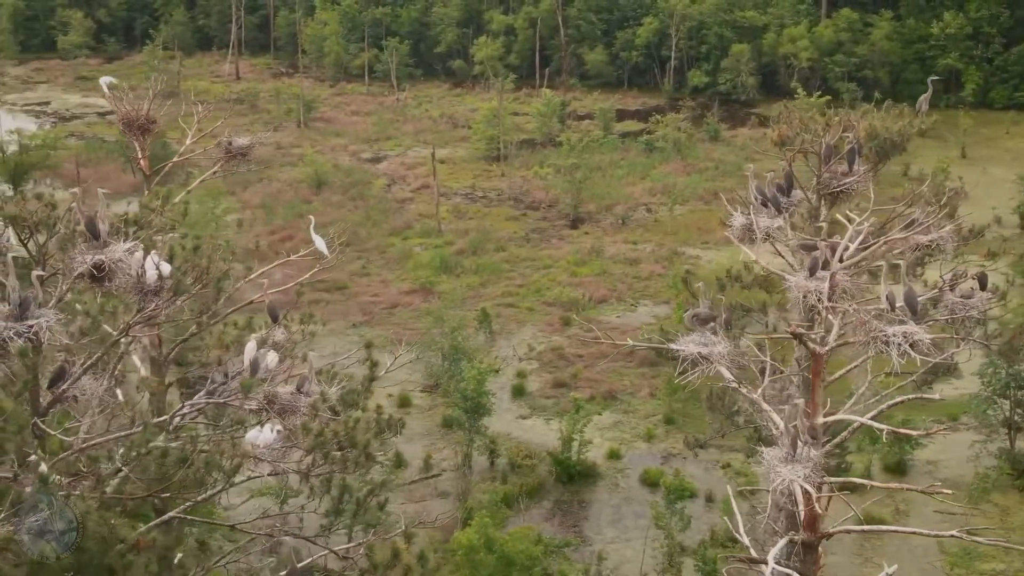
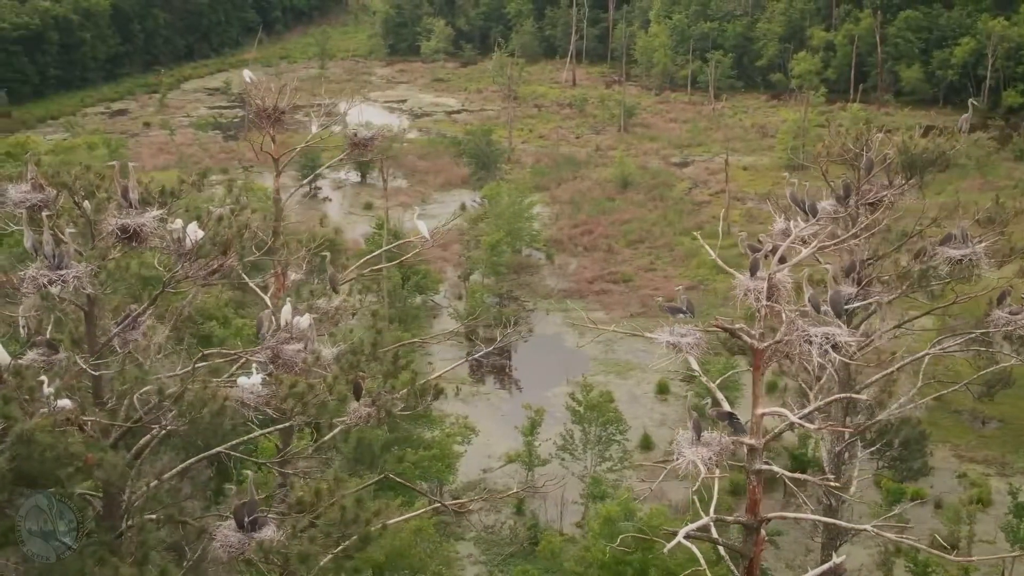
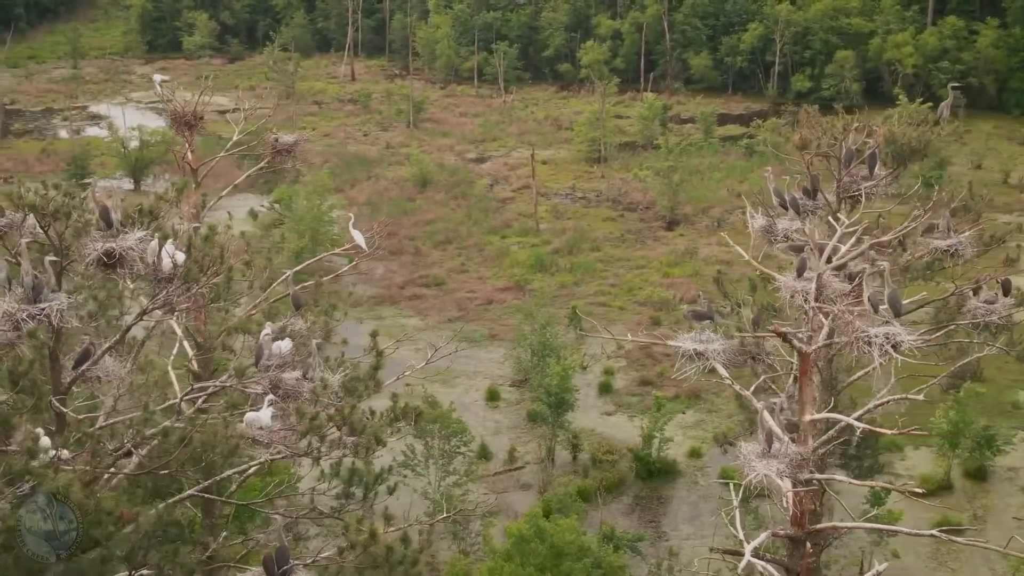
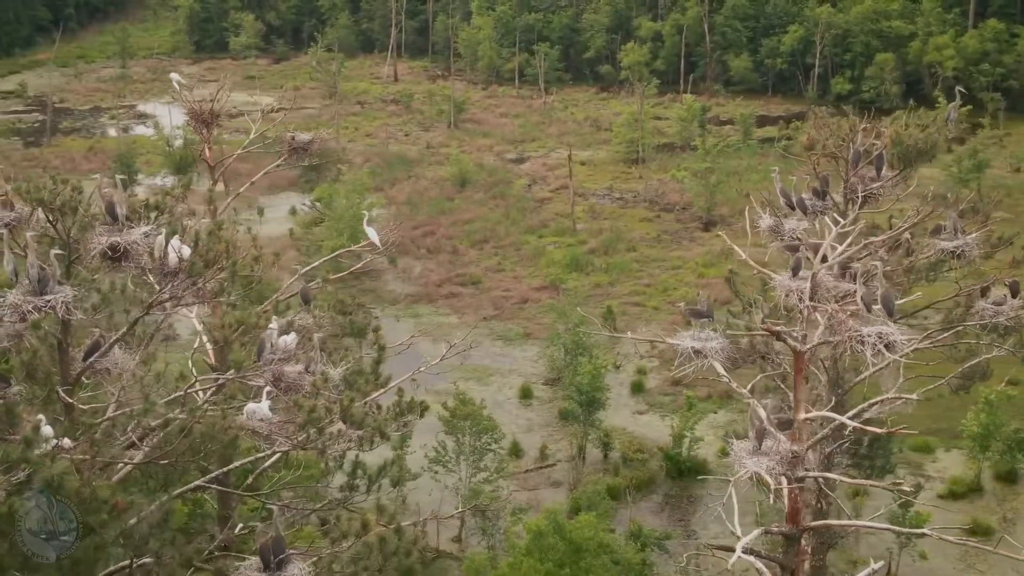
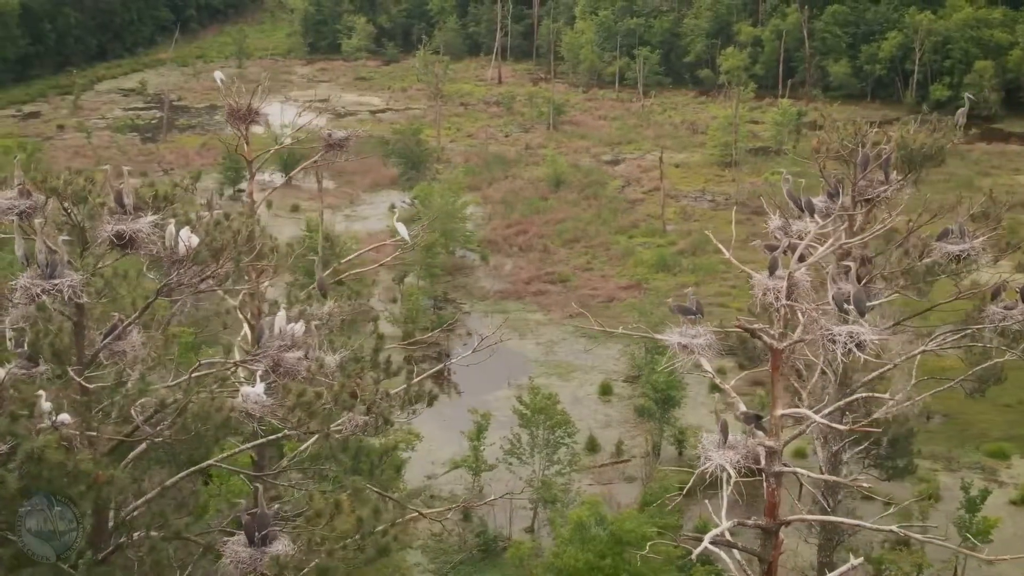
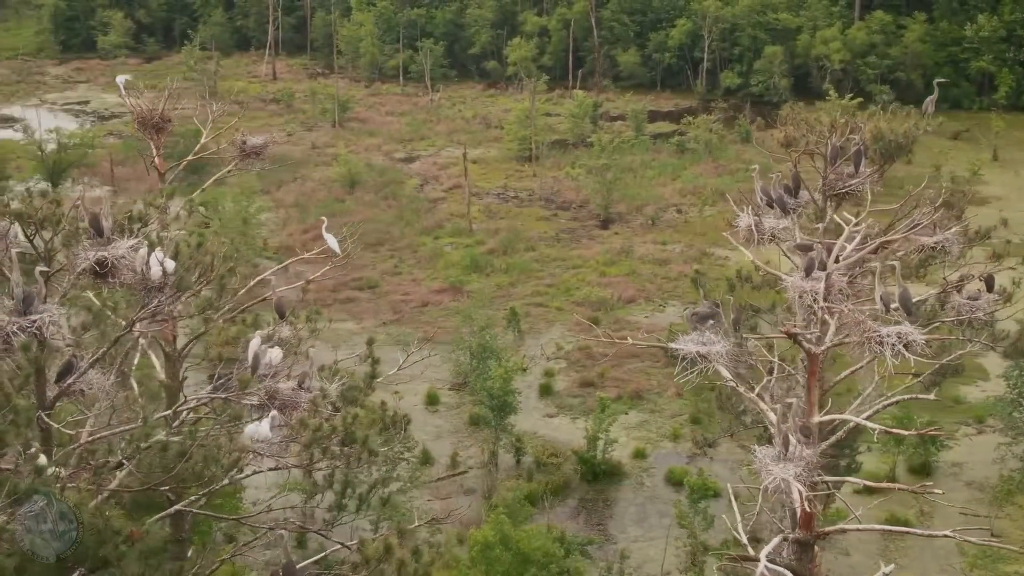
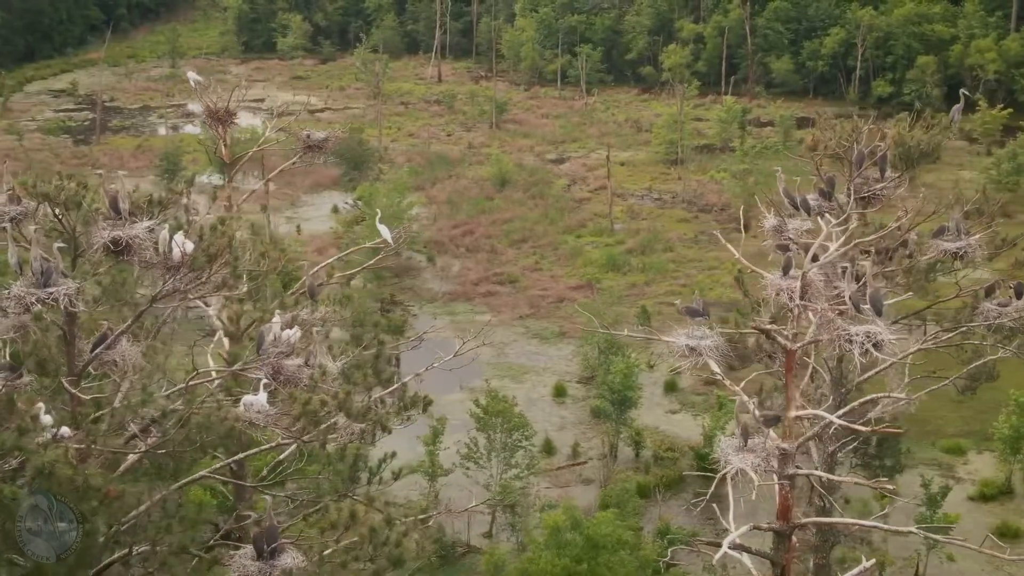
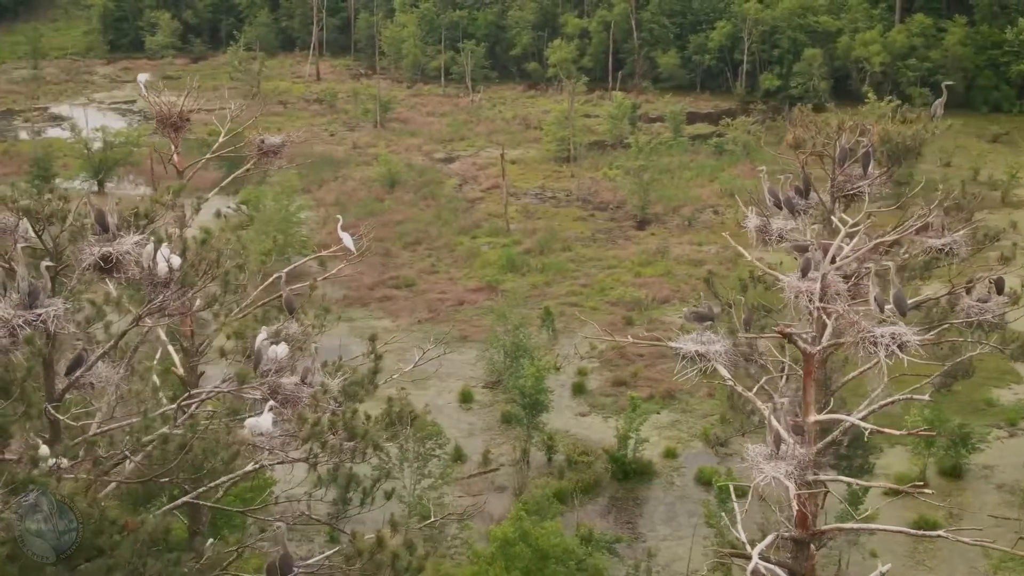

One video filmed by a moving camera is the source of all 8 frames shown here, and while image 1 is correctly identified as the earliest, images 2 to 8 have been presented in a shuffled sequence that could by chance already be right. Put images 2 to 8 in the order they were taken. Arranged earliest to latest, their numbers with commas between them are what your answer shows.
6, 8, 3, 4, 7, 5, 2
